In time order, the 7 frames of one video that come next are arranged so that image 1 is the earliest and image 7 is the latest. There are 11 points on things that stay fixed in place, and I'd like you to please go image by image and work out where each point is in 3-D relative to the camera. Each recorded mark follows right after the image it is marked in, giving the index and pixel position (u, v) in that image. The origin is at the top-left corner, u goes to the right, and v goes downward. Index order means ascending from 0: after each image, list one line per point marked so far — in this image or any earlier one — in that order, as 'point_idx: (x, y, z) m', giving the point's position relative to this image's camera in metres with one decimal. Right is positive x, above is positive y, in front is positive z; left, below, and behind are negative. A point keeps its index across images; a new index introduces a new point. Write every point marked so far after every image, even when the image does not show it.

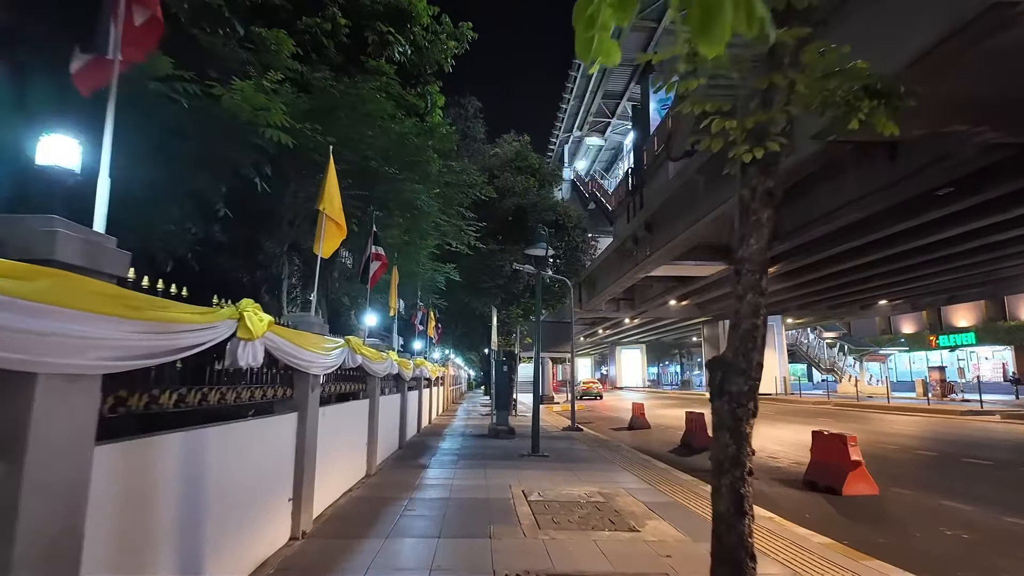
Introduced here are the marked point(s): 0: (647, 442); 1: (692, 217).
0: (+3.7, -4.2, +15.9) m
1: (+5.7, +2.2, +18.3) m
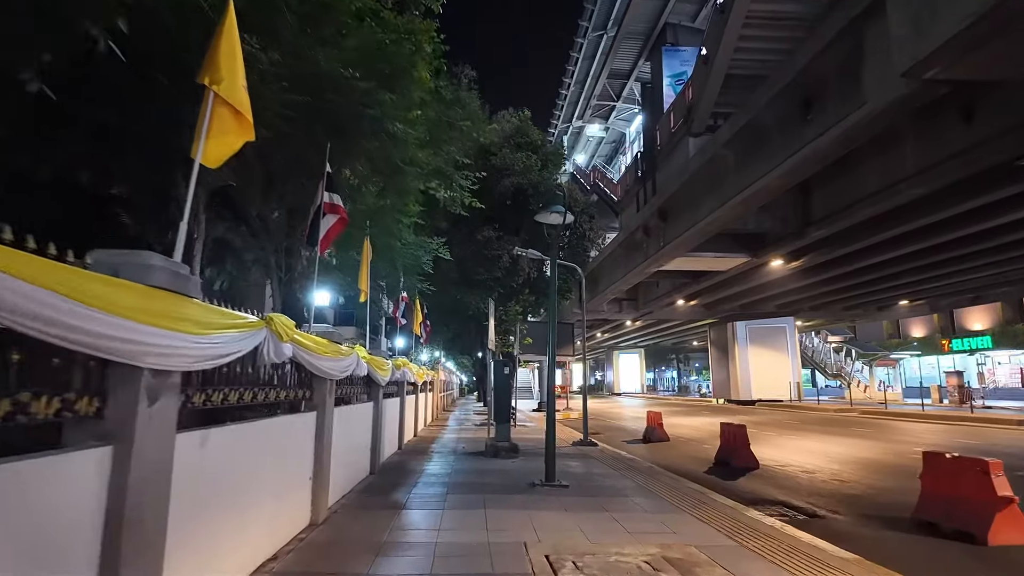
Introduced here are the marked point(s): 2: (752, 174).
0: (+3.7, -4.0, +13.5) m
1: (+5.7, +2.5, +16.1) m
2: (+5.9, +2.8, +14.0) m
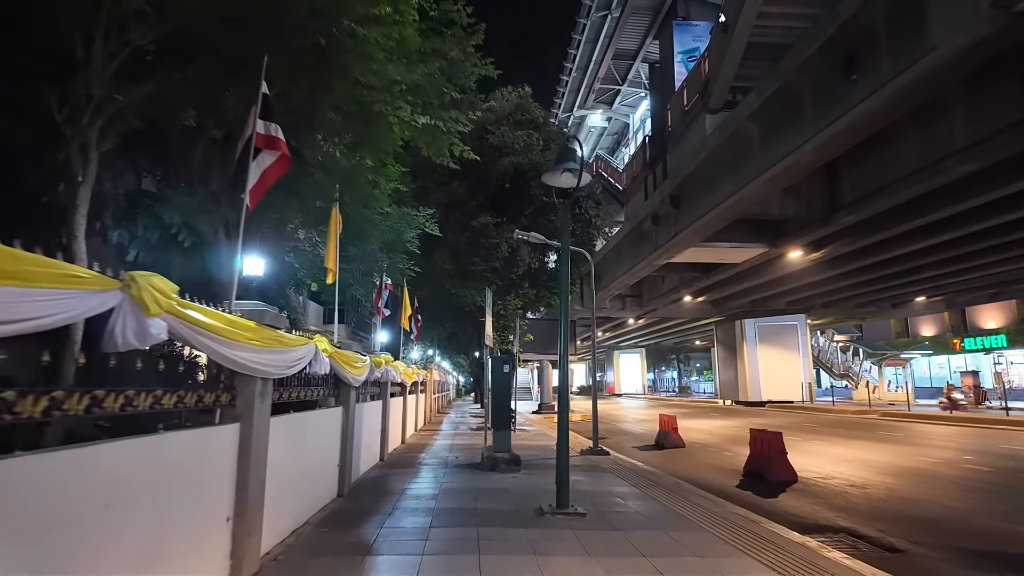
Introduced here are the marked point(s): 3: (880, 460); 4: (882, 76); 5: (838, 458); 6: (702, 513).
0: (+3.7, -3.7, +12.0) m
1: (+5.7, +2.7, +14.6) m
2: (+5.9, +3.0, +12.5) m
3: (+8.4, -3.9, +13.2) m
4: (+6.1, +3.5, +9.6) m
5: (+7.7, -4.0, +13.7) m
6: (+2.1, -2.6, +6.5) m
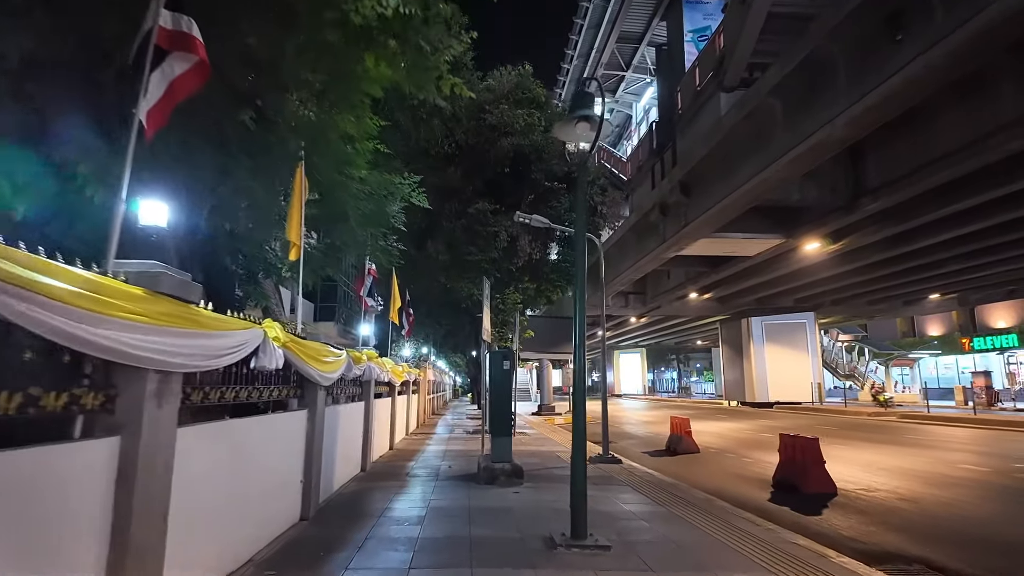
0: (+3.7, -3.5, +10.8) m
1: (+5.7, +2.9, +13.4) m
2: (+5.9, +3.2, +11.4) m
3: (+8.4, -3.7, +12.0) m
4: (+6.1, +3.7, +8.4) m
5: (+7.7, -3.8, +12.5) m
6: (+2.2, -2.3, +5.4) m
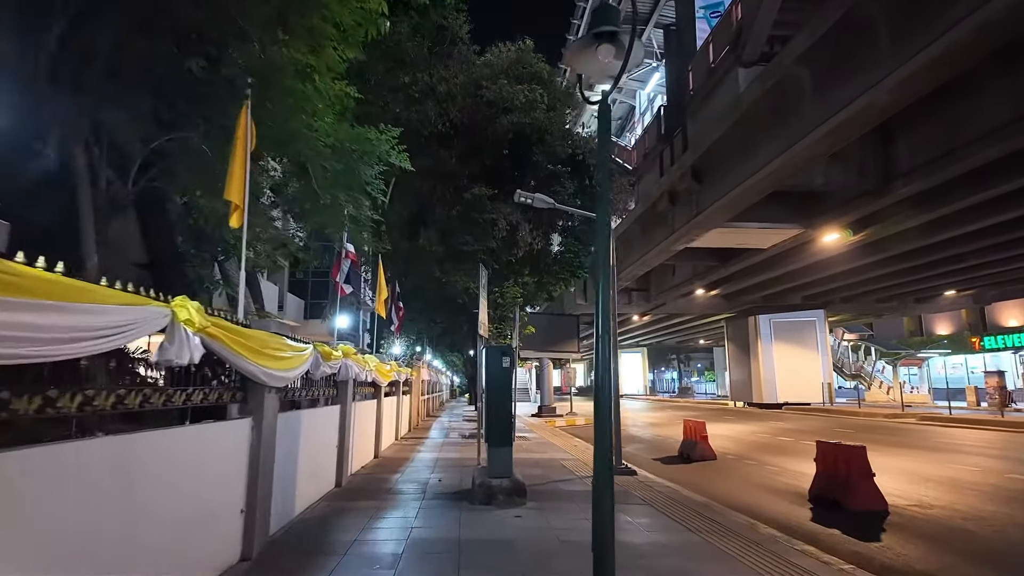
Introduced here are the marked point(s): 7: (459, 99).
0: (+3.7, -3.3, +9.6) m
1: (+5.6, +3.1, +12.2) m
2: (+5.9, +3.4, +10.2) m
3: (+8.4, -3.5, +10.9) m
4: (+6.1, +3.9, +7.2) m
5: (+7.6, -3.6, +11.4) m
6: (+2.2, -2.2, +4.2) m
7: (-1.2, +4.3, +13.4) m
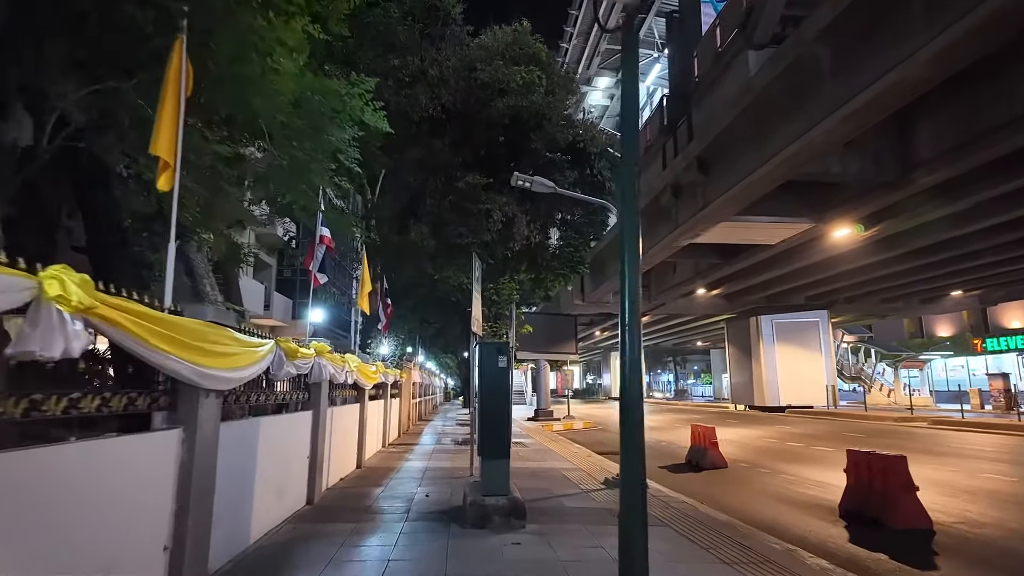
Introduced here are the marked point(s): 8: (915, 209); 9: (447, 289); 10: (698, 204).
0: (+3.6, -3.2, +8.8) m
1: (+5.6, +3.2, +11.4) m
2: (+5.8, +3.5, +9.4) m
3: (+8.3, -3.4, +10.0) m
4: (+6.1, +4.0, +6.4) m
5: (+7.6, -3.5, +10.6) m
6: (+2.2, -2.0, +3.3) m
7: (-1.3, +4.4, +12.5) m
8: (+10.2, +2.0, +14.7) m
9: (-1.9, -0.1, +16.8) m
10: (+5.1, +2.3, +15.8) m
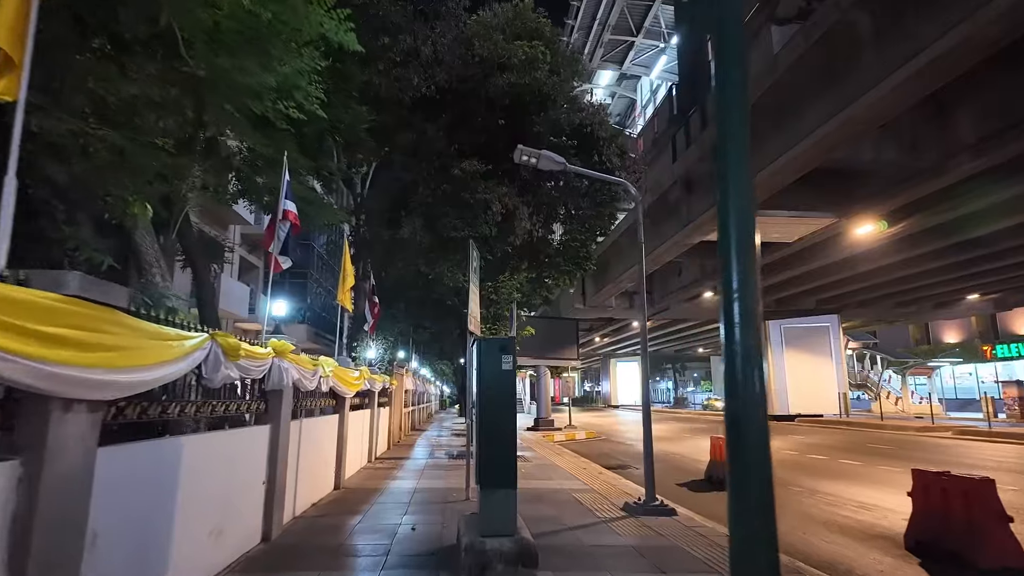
0: (+3.7, -3.1, +7.6) m
1: (+5.6, +3.2, +10.3) m
2: (+5.9, +3.6, +8.3) m
3: (+8.3, -3.4, +8.9) m
4: (+6.1, +4.1, +5.4) m
5: (+7.6, -3.4, +9.4) m
6: (+2.2, -1.9, +2.2) m
7: (-1.3, +4.5, +11.4) m
8: (+10.2, +2.0, +13.6) m
9: (-1.9, -0.1, +15.6) m
10: (+5.1, +2.3, +14.7) m
